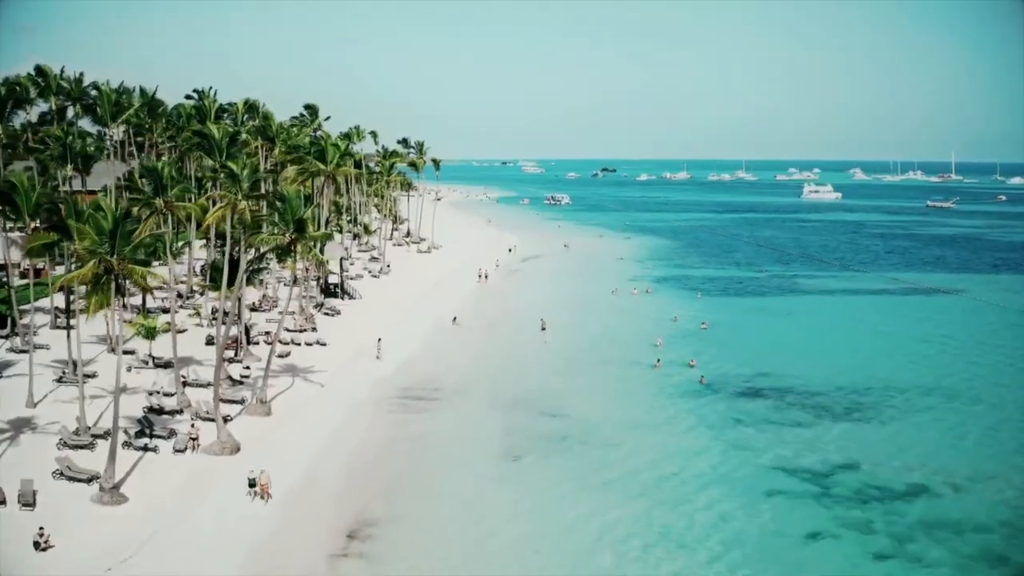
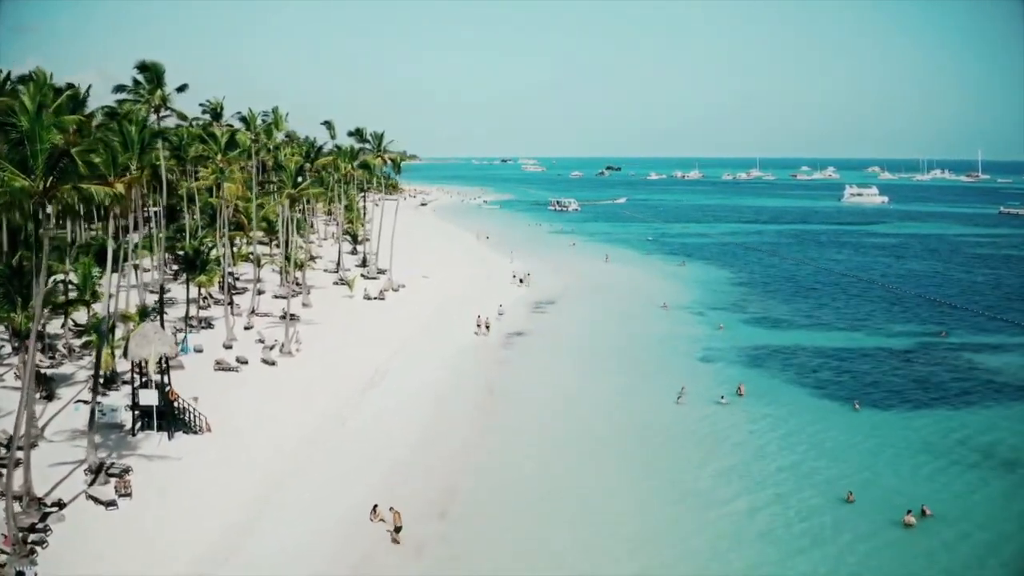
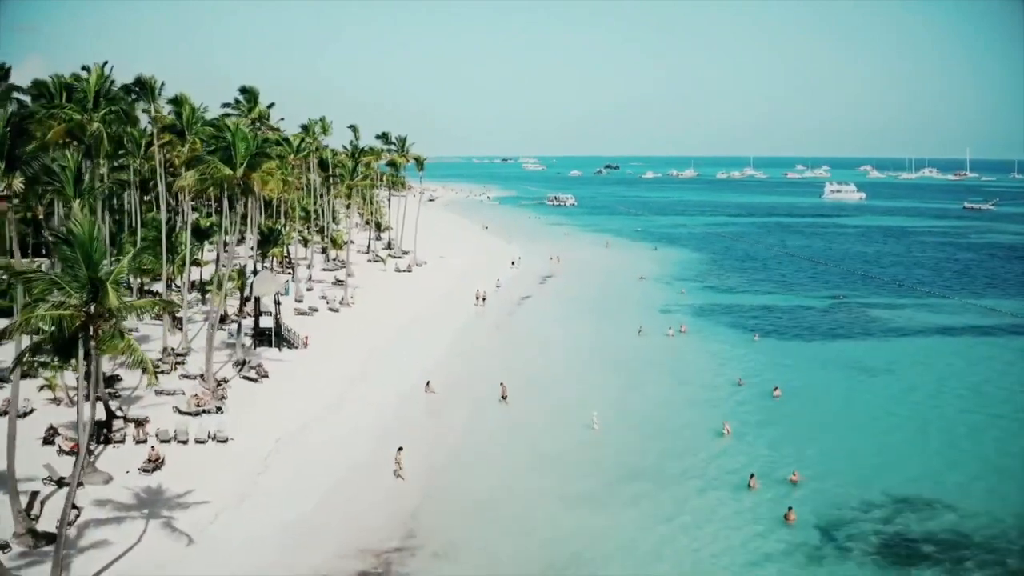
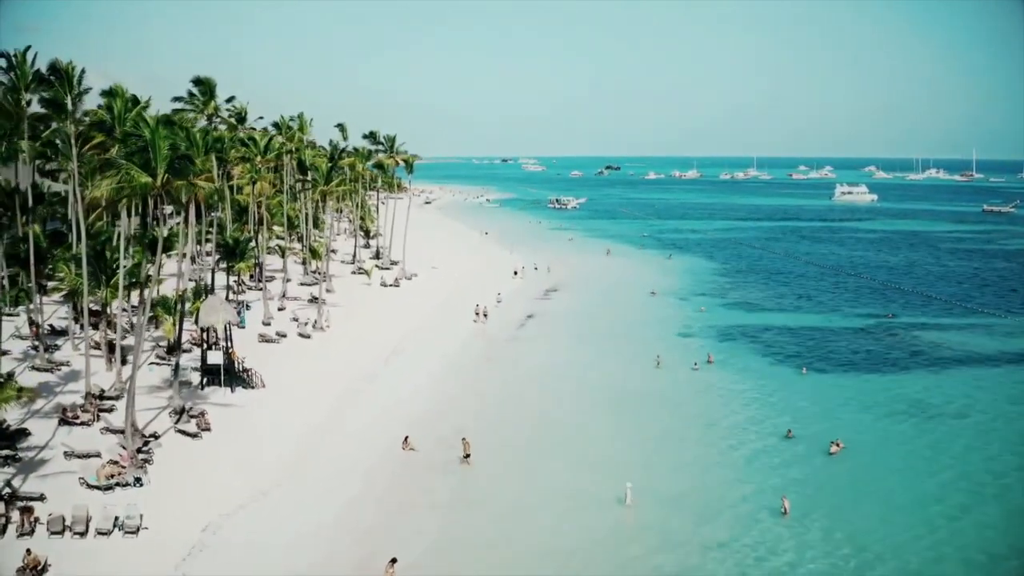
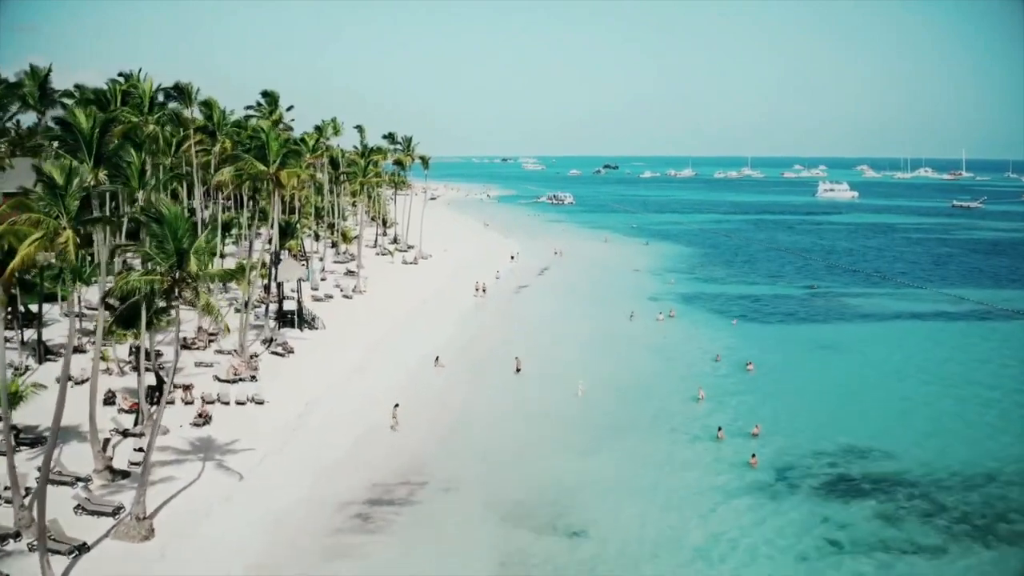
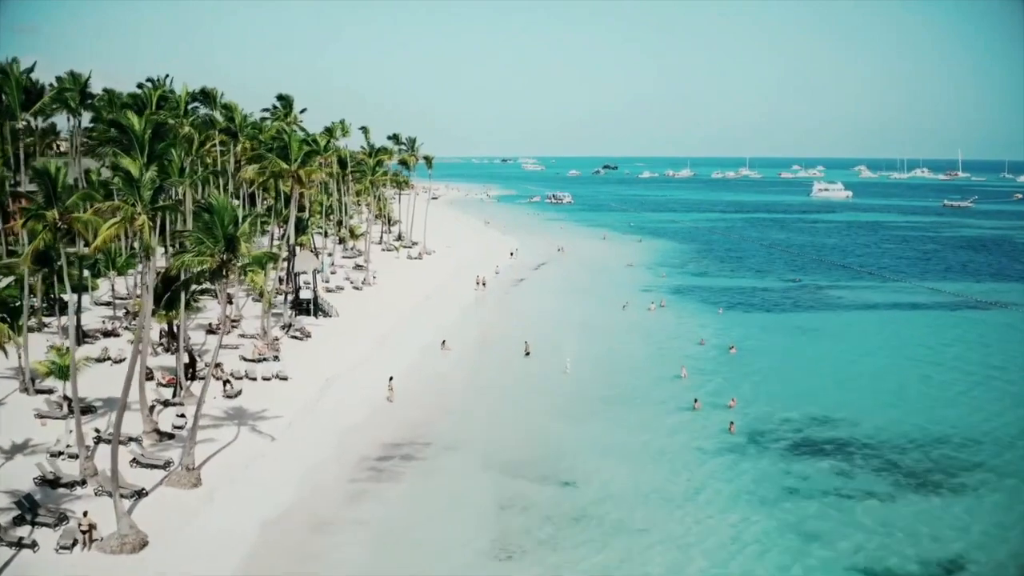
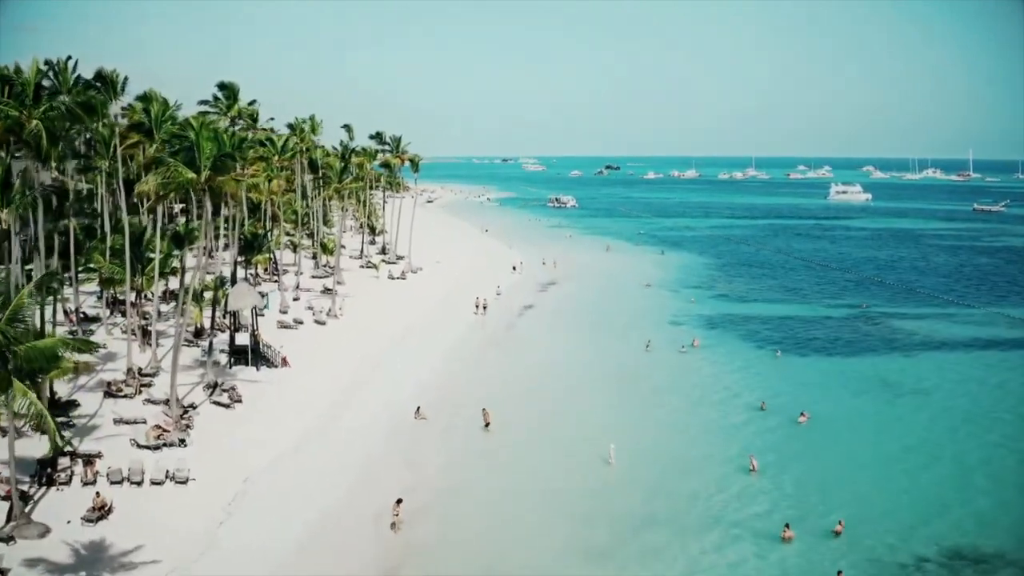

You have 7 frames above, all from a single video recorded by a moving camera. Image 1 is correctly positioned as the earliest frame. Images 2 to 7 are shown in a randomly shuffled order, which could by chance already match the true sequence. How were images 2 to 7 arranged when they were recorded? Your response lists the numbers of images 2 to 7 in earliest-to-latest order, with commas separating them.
6, 5, 3, 7, 4, 2
